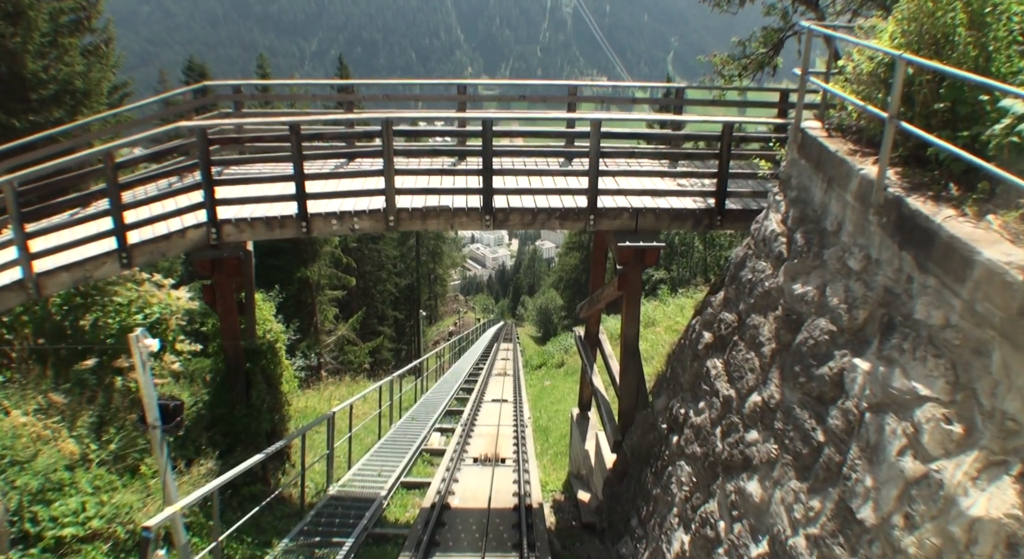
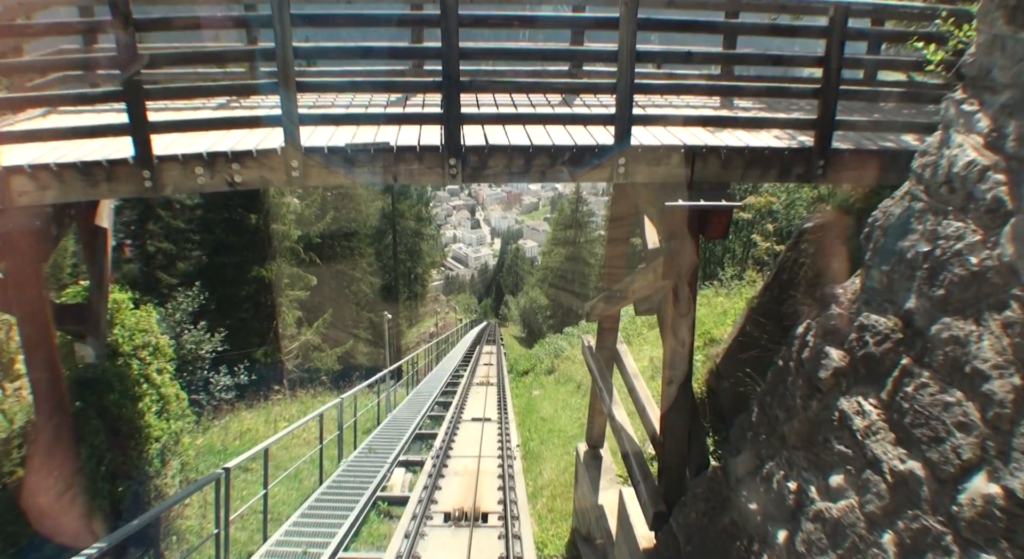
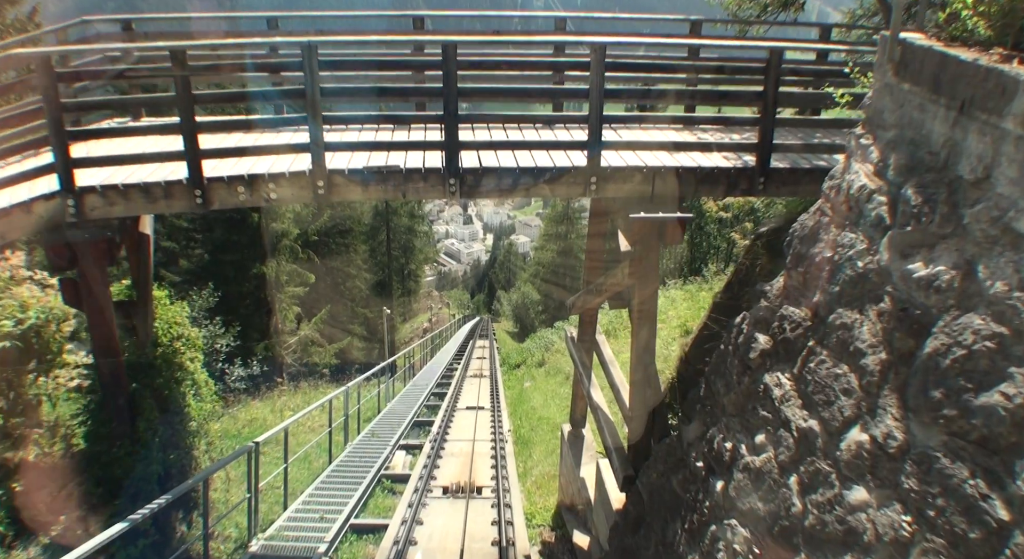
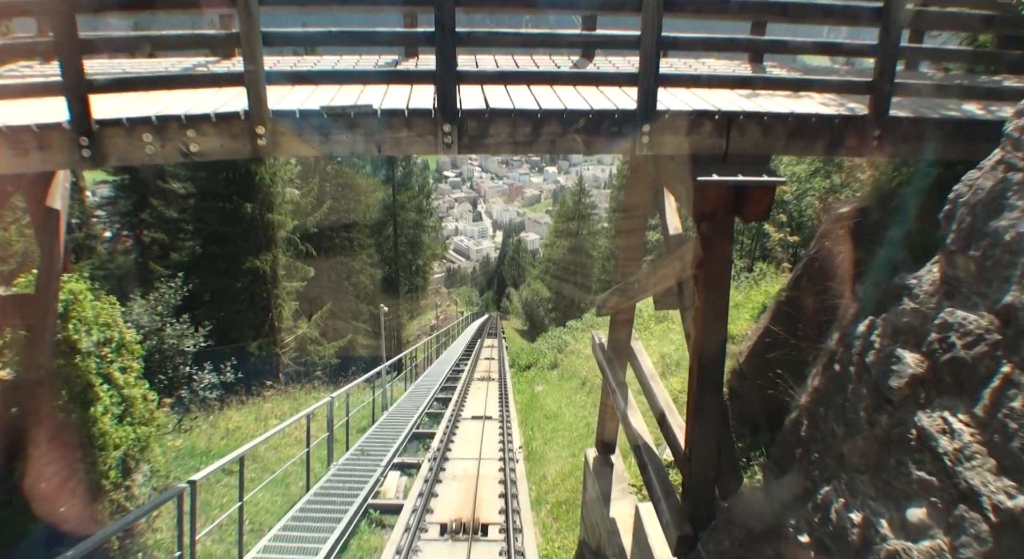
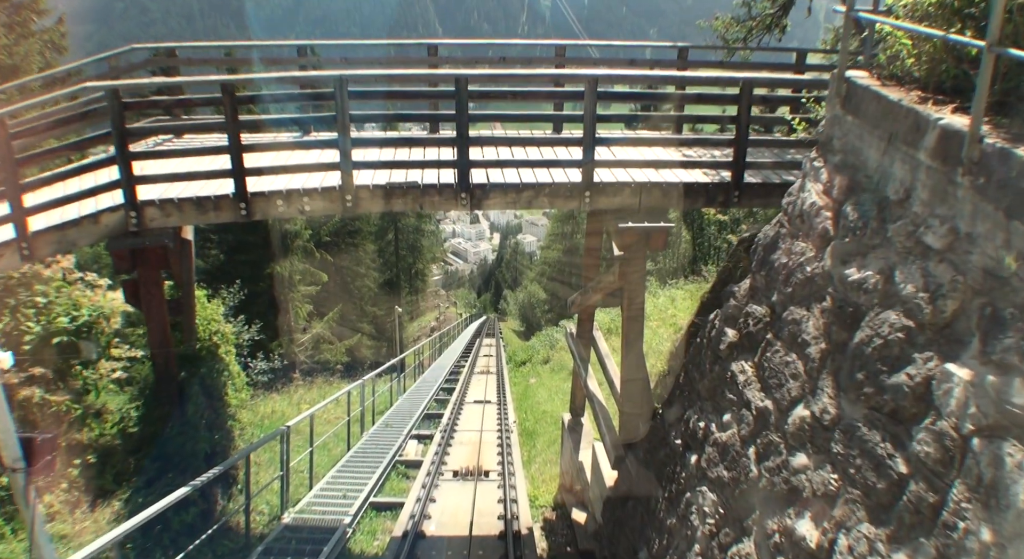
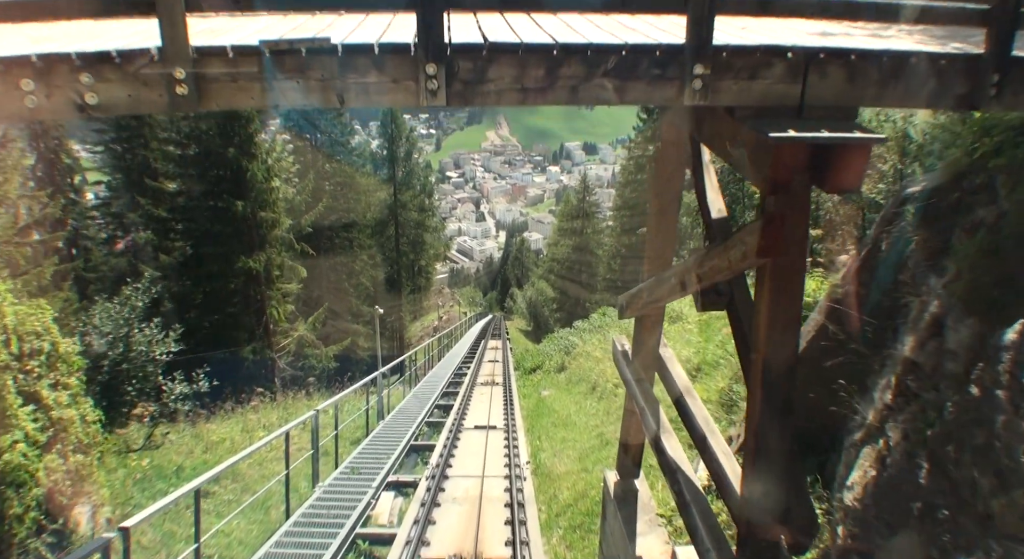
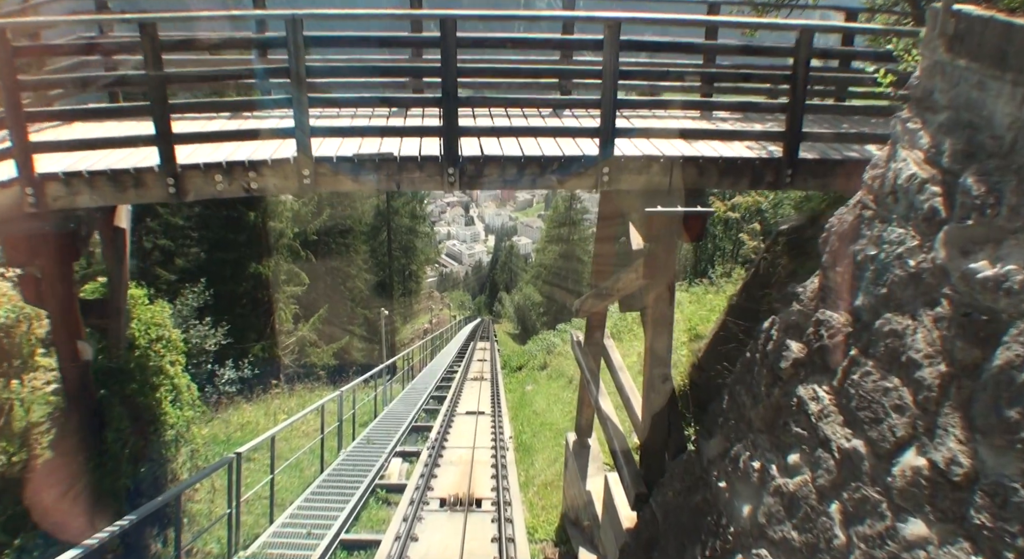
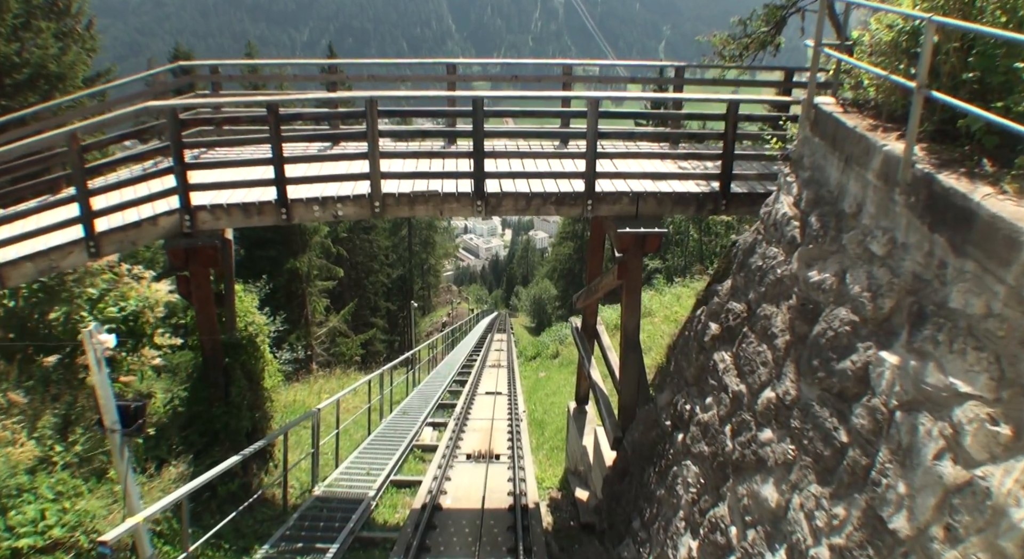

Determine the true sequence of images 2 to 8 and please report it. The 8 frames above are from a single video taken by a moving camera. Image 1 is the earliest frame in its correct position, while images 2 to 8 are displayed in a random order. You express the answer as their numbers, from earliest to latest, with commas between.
8, 5, 3, 7, 2, 4, 6
